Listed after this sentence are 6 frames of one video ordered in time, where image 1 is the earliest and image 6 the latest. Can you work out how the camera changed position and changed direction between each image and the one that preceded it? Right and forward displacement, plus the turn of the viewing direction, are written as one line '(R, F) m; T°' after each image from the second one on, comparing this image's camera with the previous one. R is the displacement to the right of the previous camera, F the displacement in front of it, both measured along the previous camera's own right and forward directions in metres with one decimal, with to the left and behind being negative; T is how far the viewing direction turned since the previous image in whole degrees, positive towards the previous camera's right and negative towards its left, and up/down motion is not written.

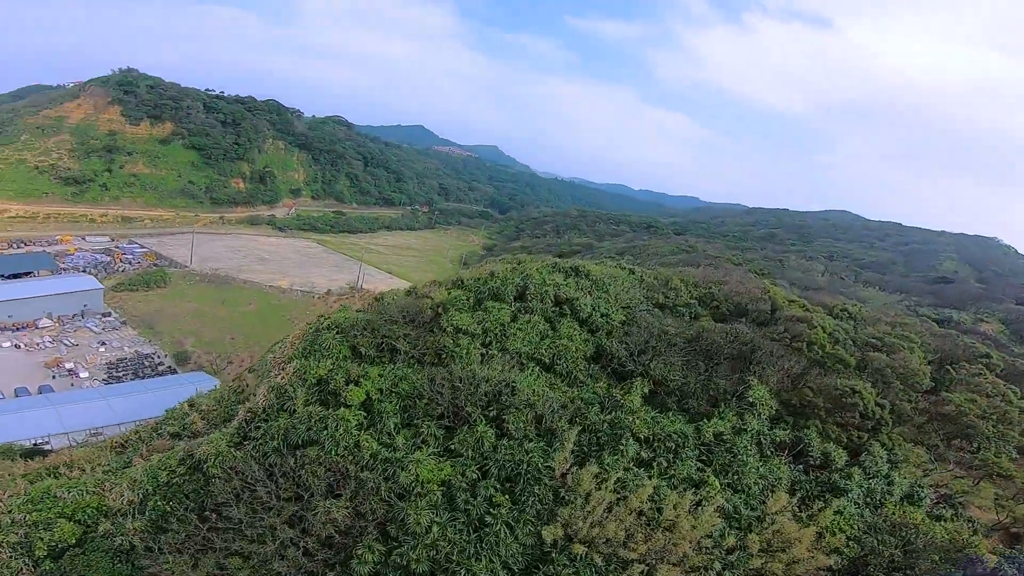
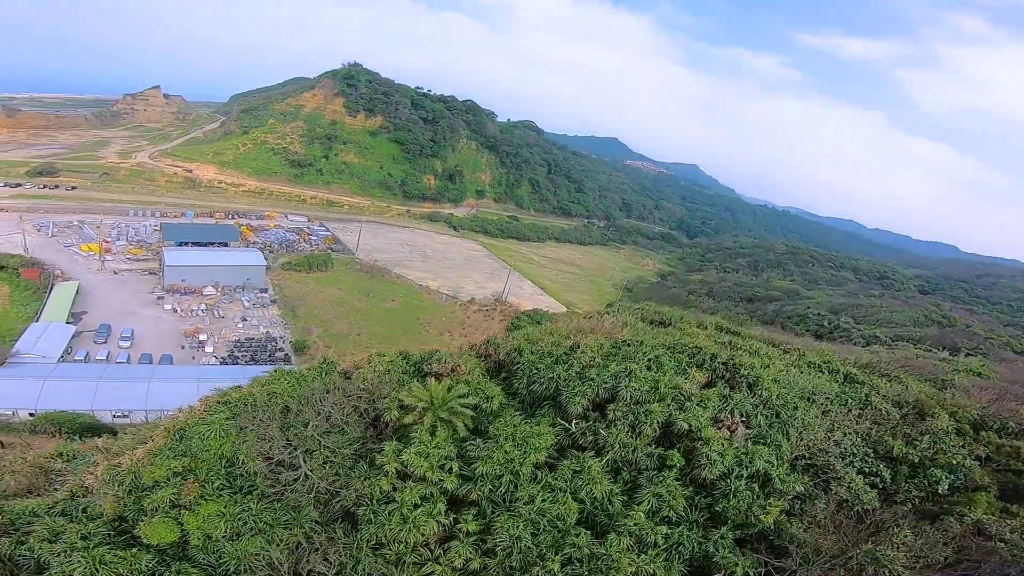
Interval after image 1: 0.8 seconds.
(+1.4, +6.3) m; -20°
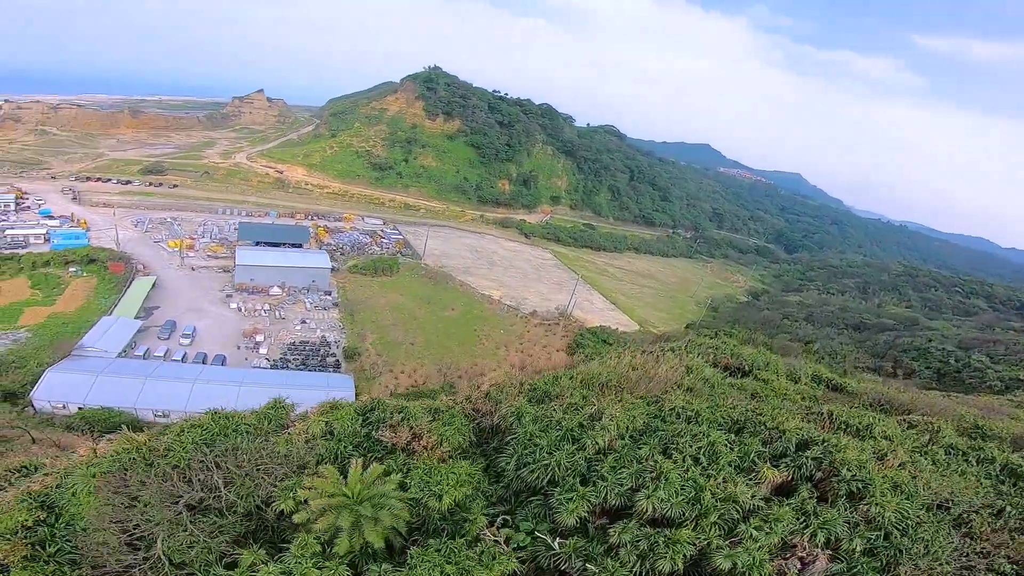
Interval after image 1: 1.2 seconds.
(+1.1, +2.3) m; -9°
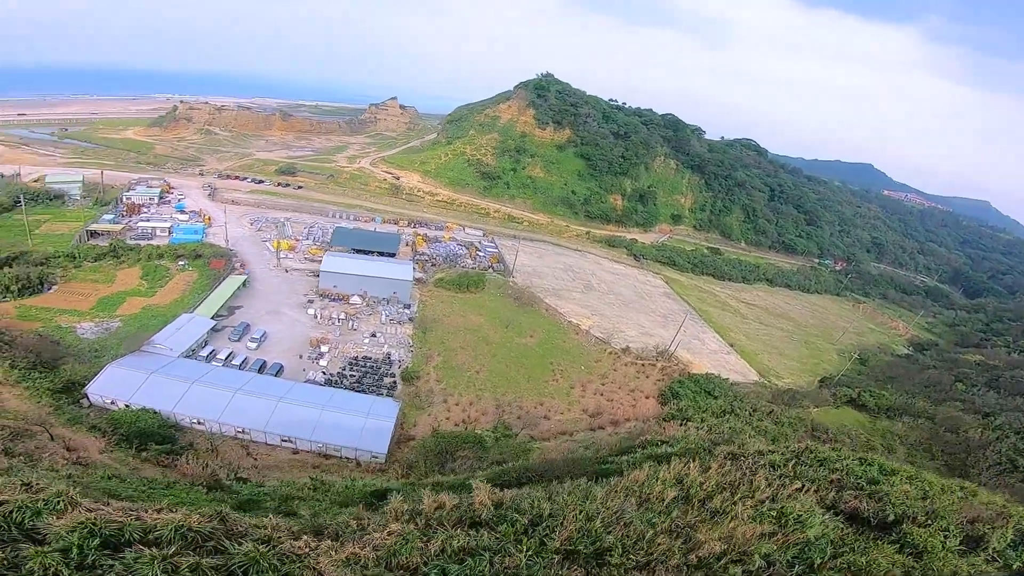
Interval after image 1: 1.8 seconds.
(+1.9, +3.7) m; -13°
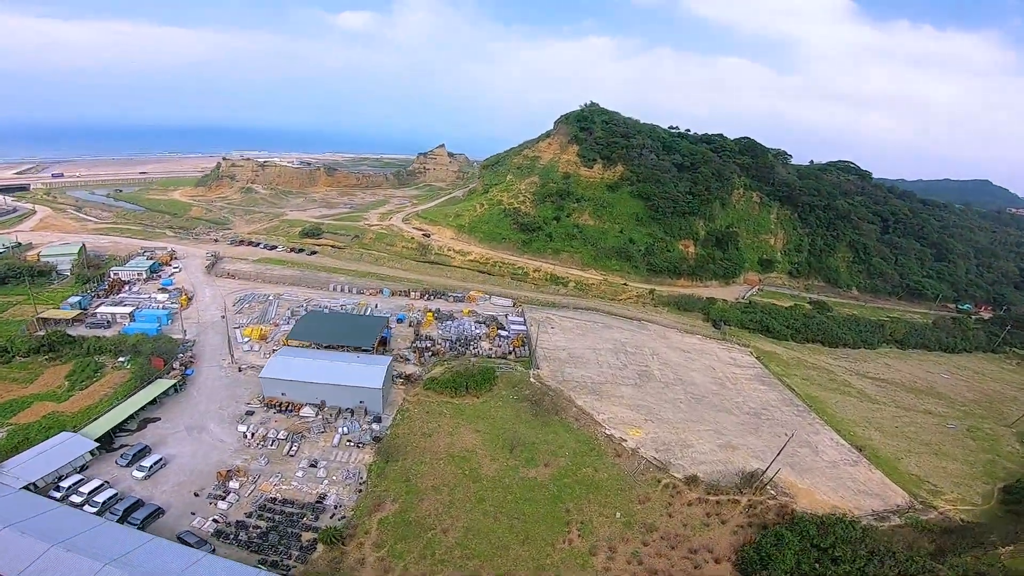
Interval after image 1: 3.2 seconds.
(+3.5, +9.2) m; -9°
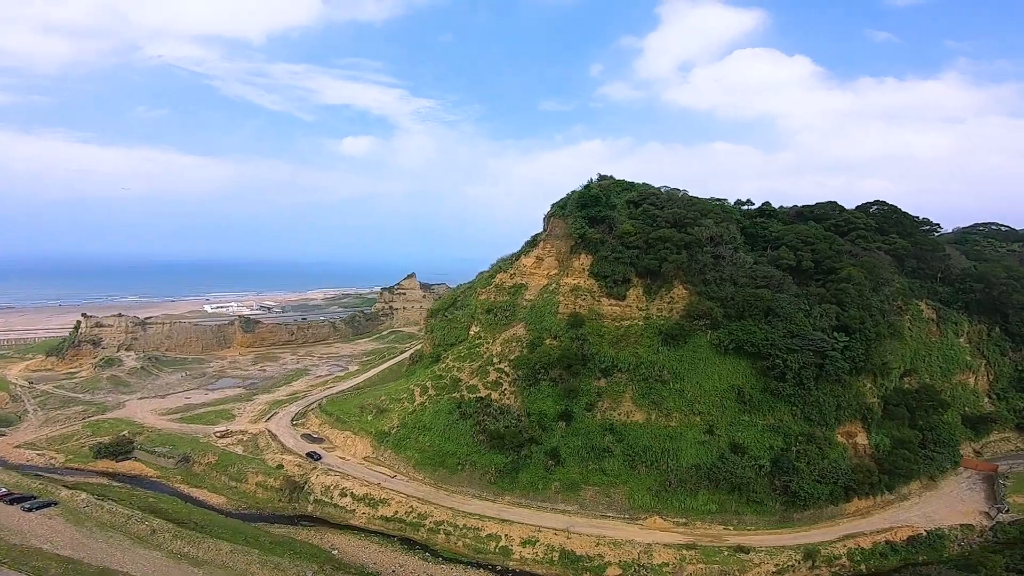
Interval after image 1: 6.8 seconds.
(+3.8, +23.6) m; -4°
